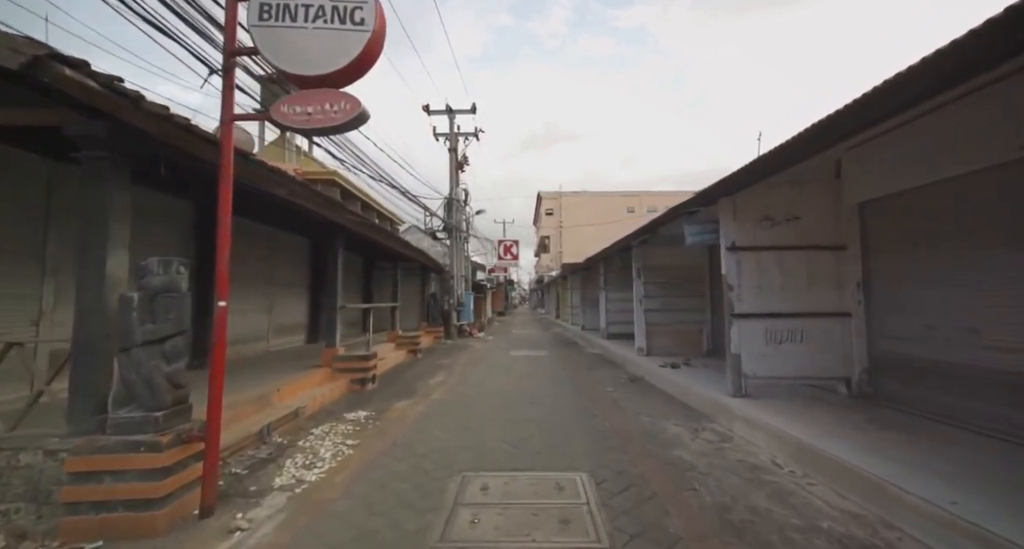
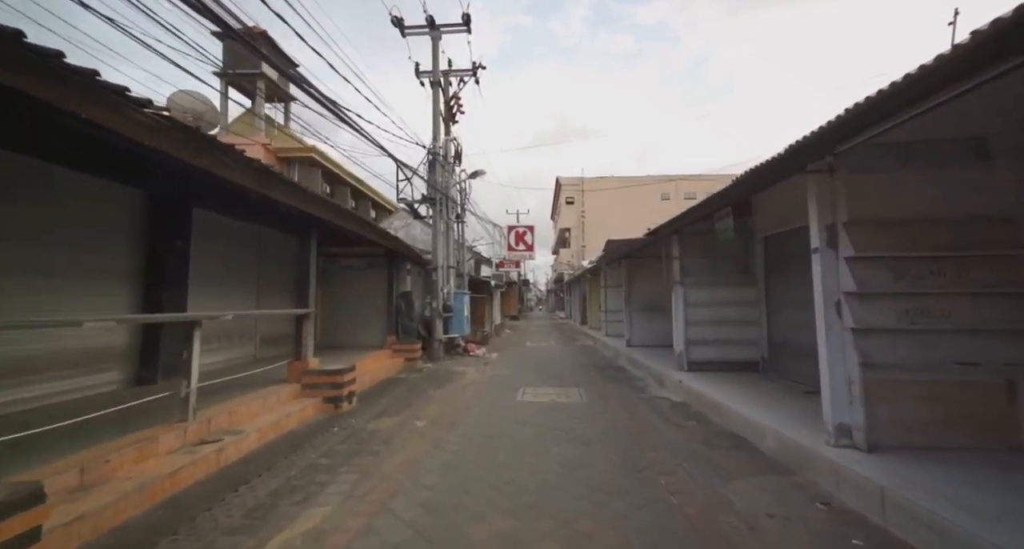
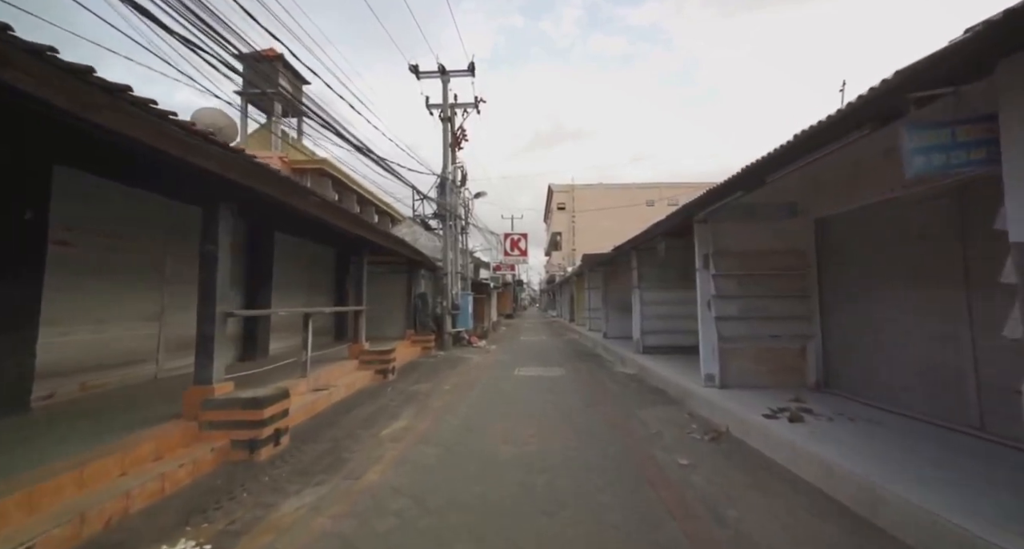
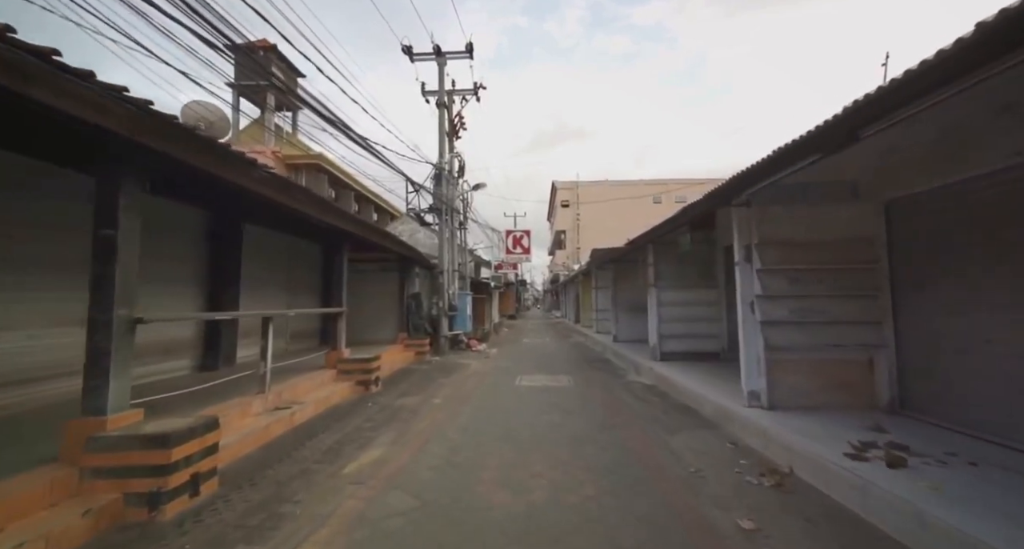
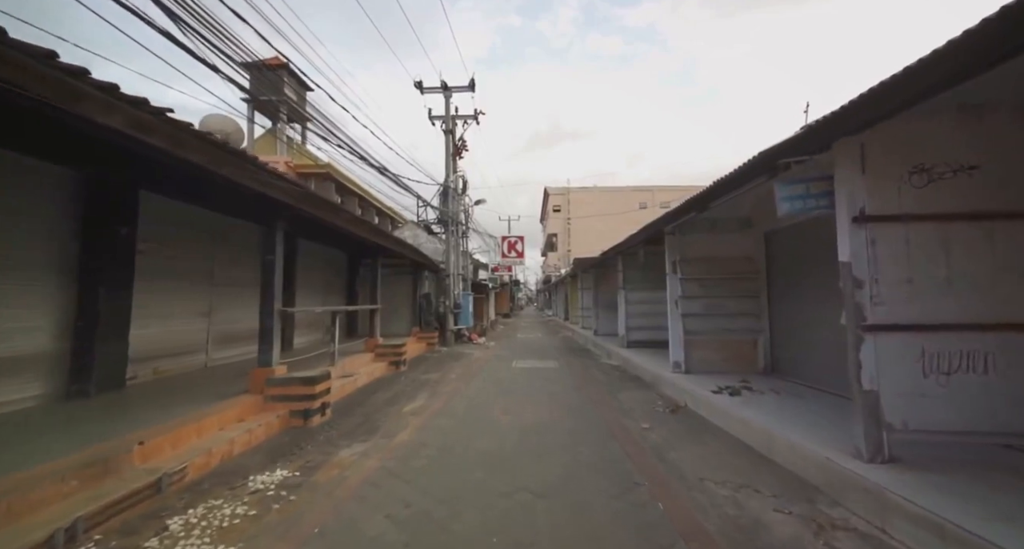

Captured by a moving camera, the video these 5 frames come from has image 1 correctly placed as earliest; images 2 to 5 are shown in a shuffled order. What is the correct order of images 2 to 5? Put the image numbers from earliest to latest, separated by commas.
5, 3, 4, 2
